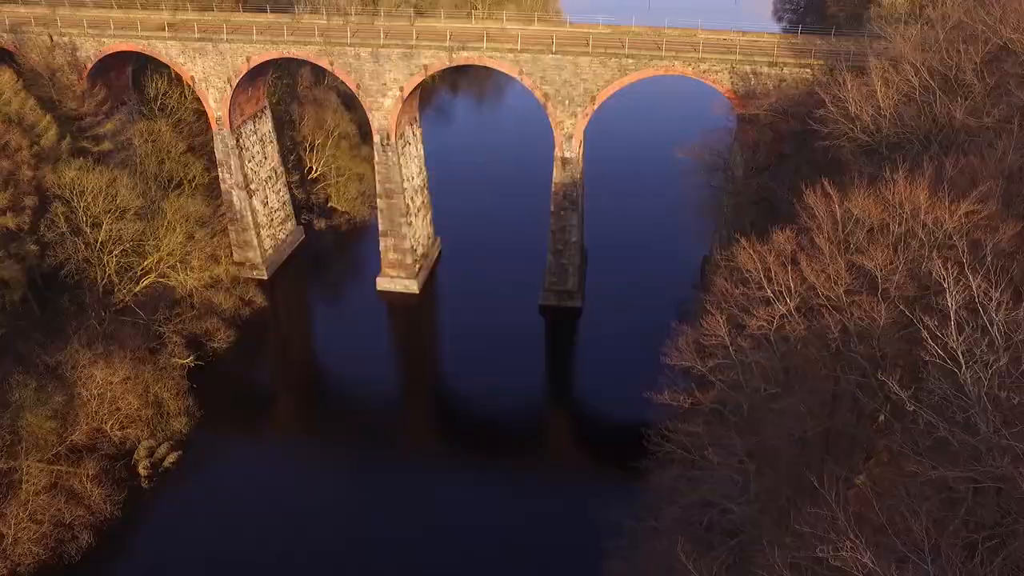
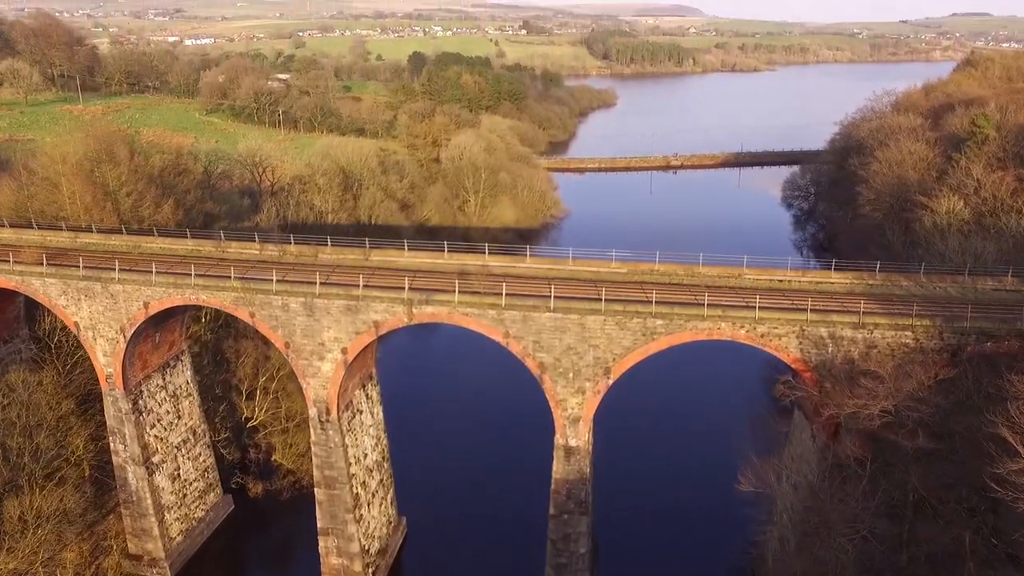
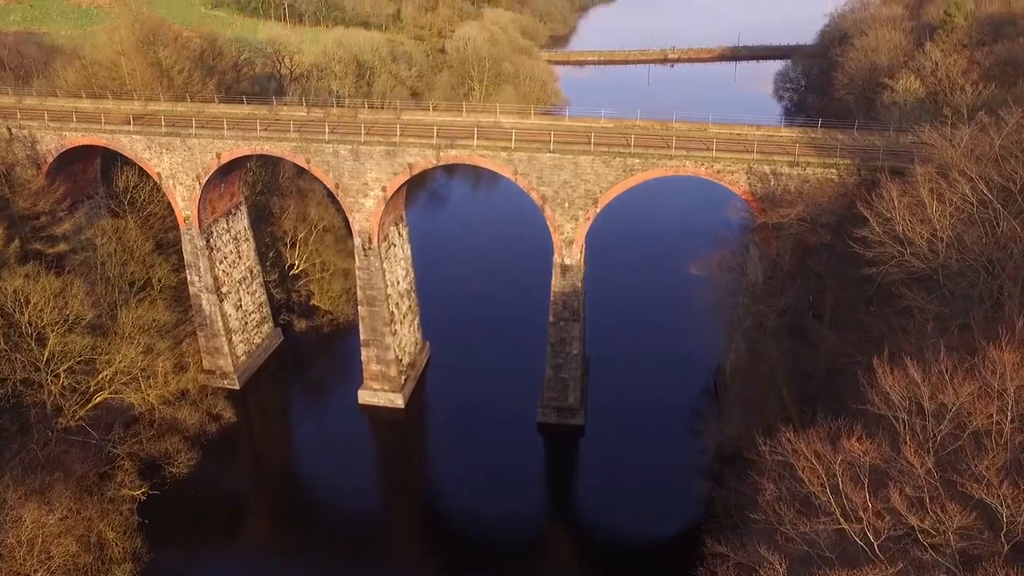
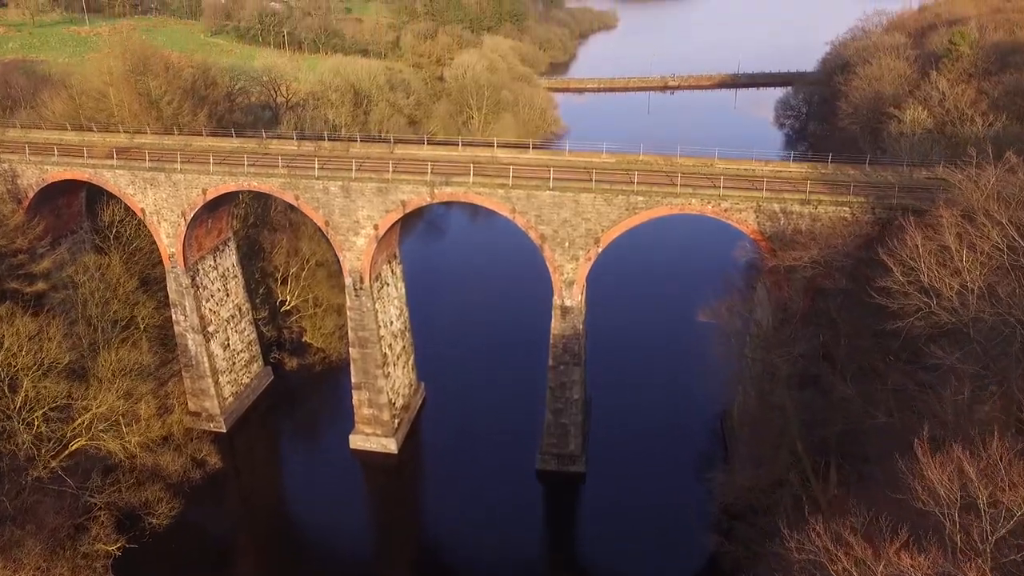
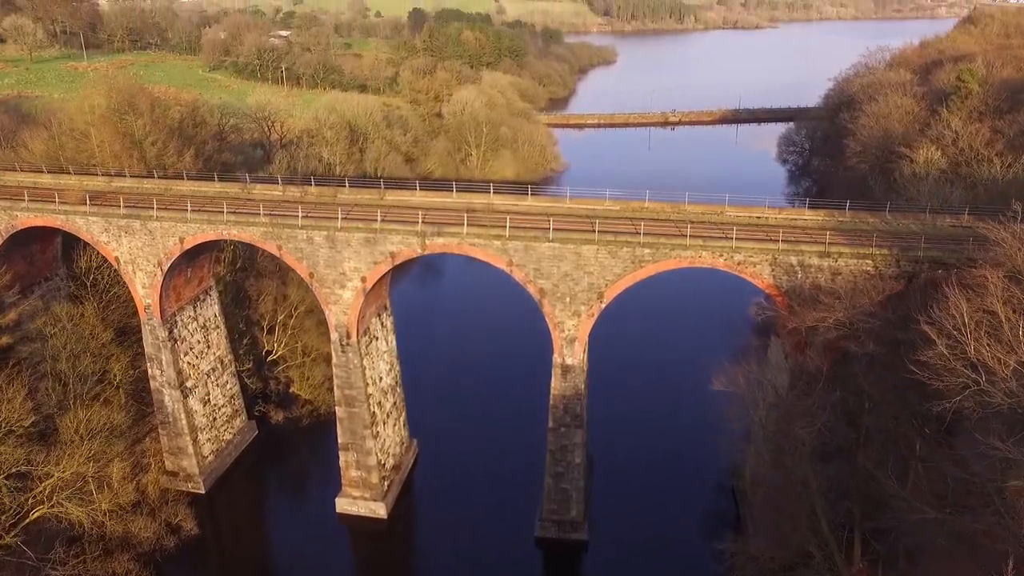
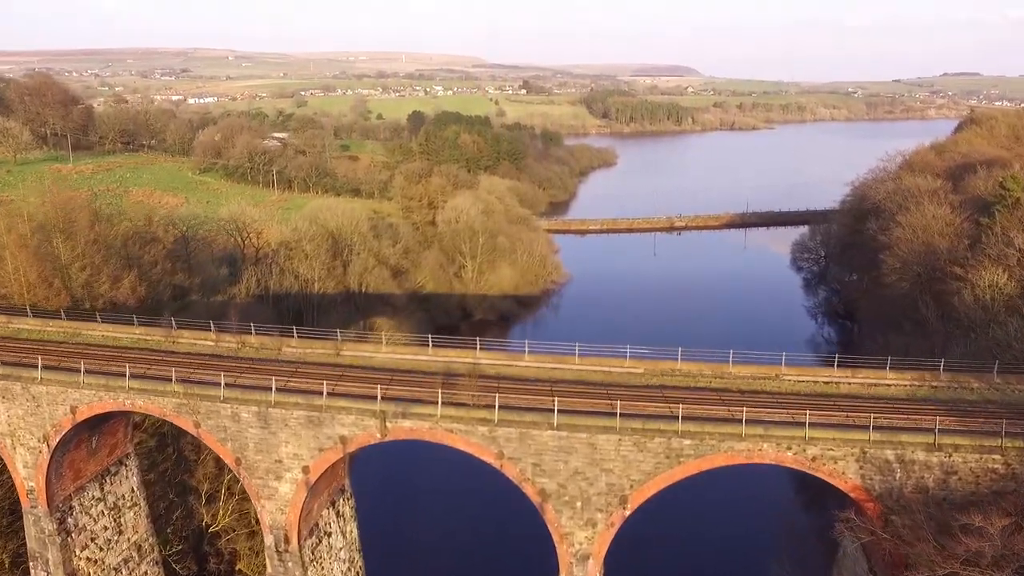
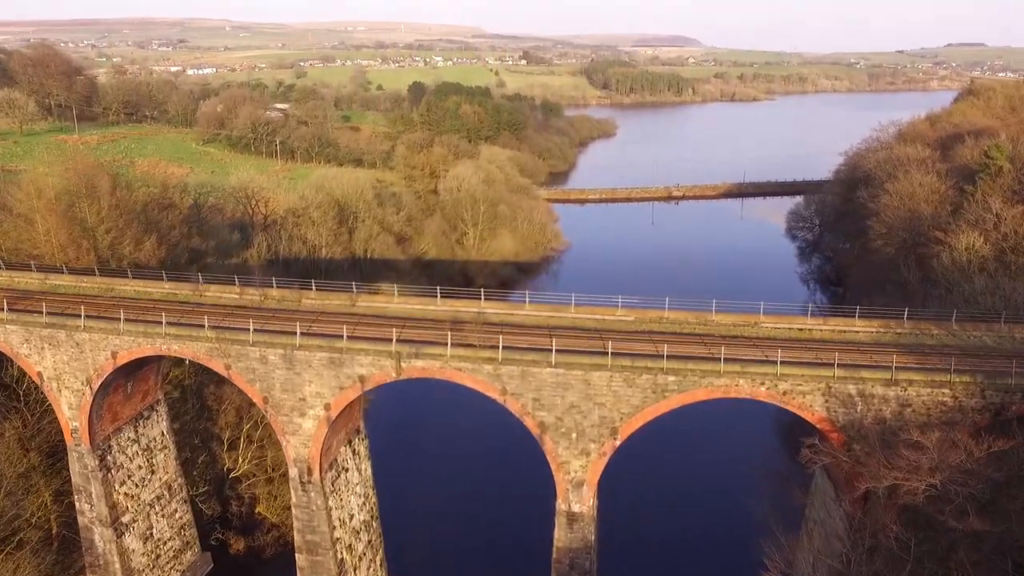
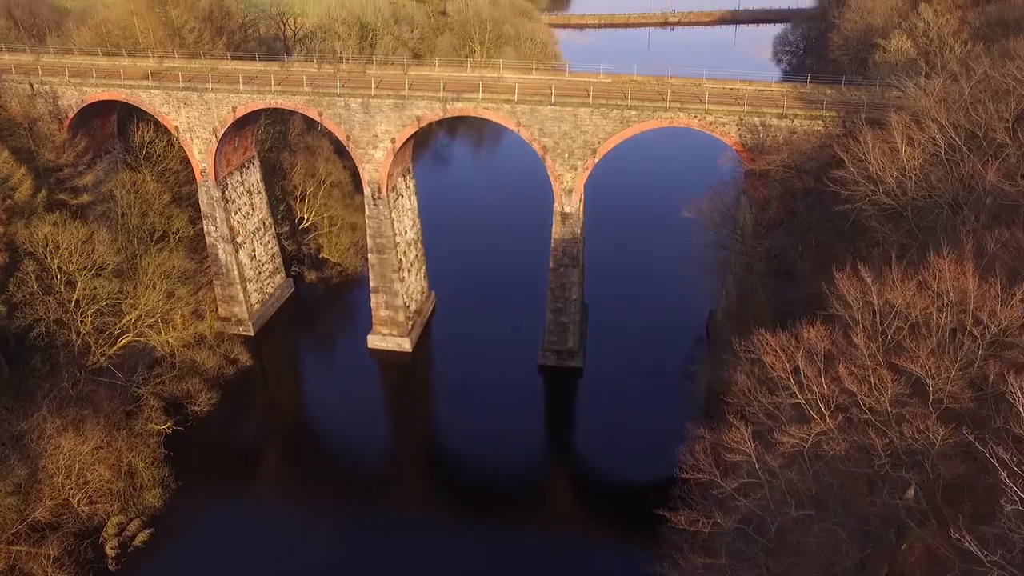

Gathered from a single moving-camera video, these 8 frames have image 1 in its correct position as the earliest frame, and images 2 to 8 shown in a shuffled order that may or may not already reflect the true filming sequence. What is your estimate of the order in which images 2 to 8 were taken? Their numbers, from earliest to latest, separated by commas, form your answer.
8, 3, 4, 5, 2, 7, 6
